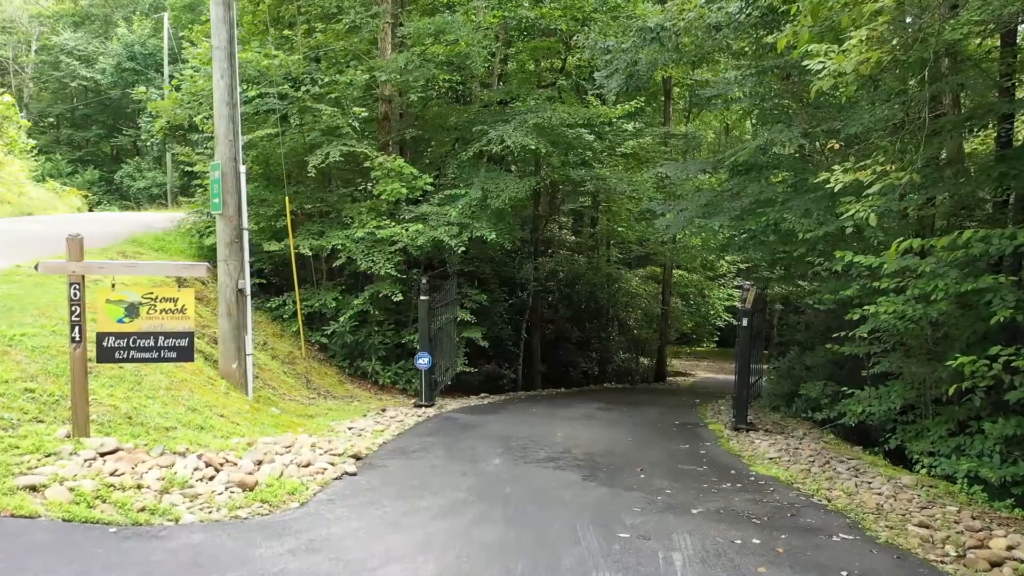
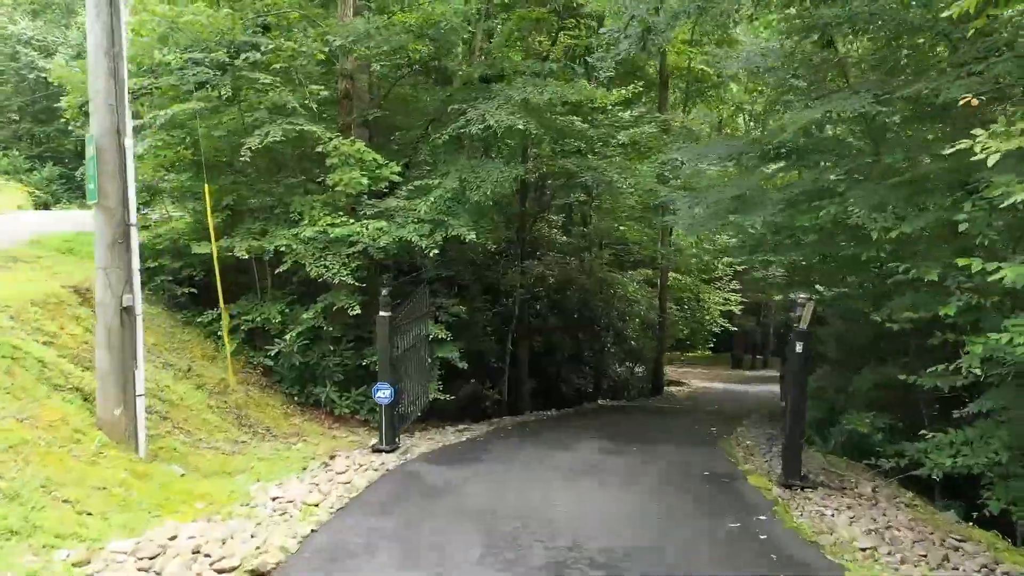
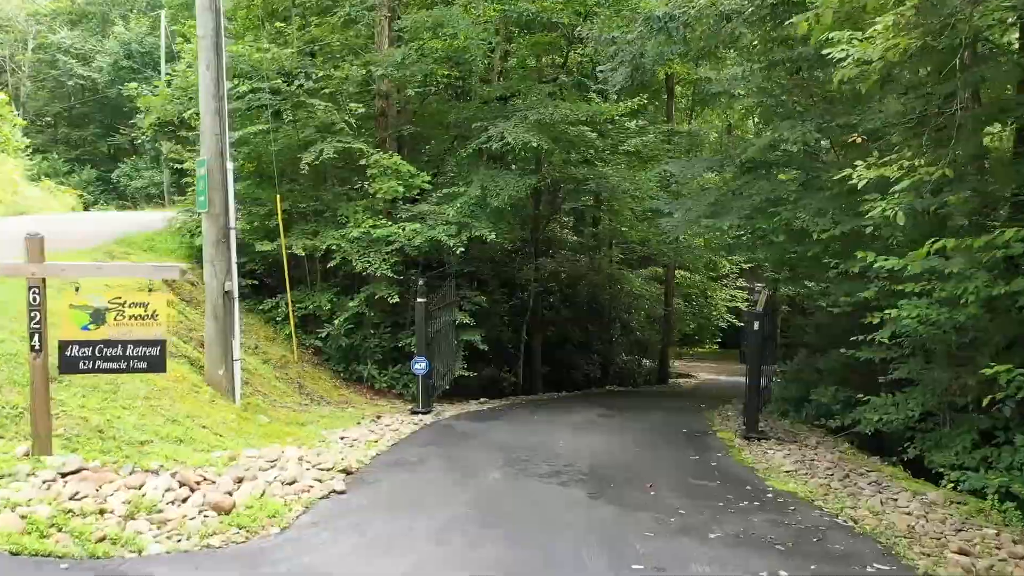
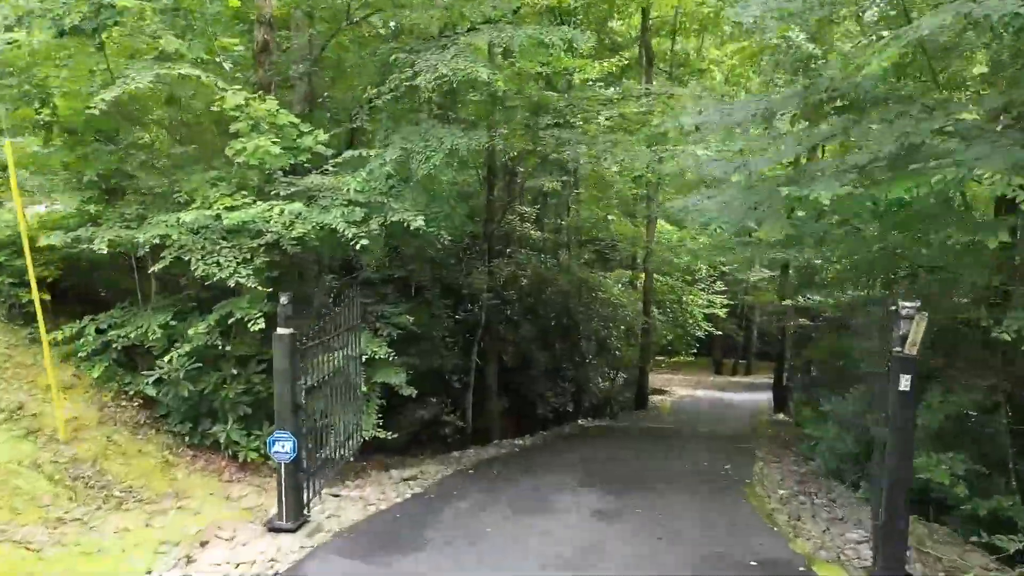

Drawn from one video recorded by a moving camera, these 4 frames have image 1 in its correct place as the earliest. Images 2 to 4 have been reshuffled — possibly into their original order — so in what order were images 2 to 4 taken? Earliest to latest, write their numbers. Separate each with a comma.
3, 2, 4
